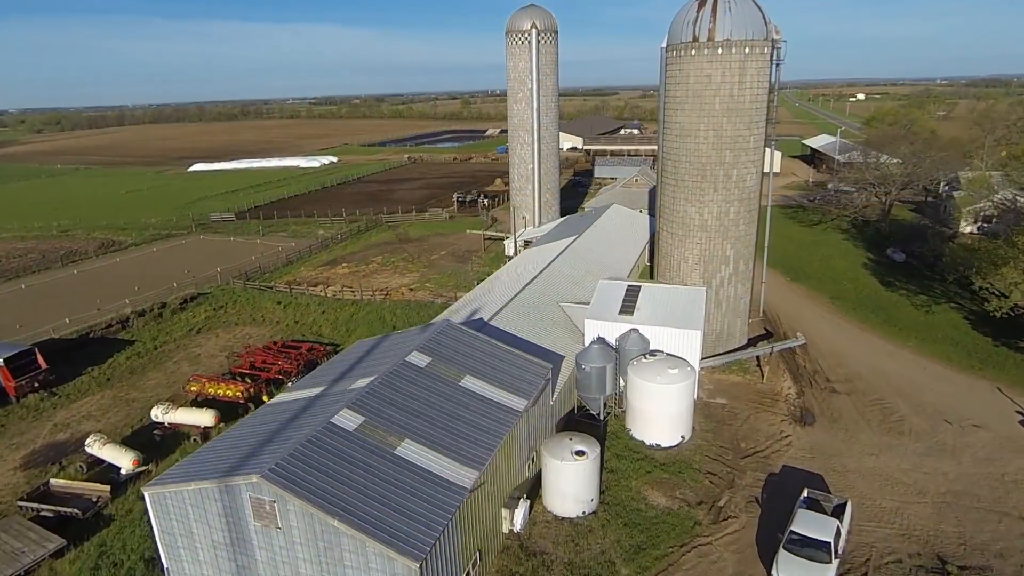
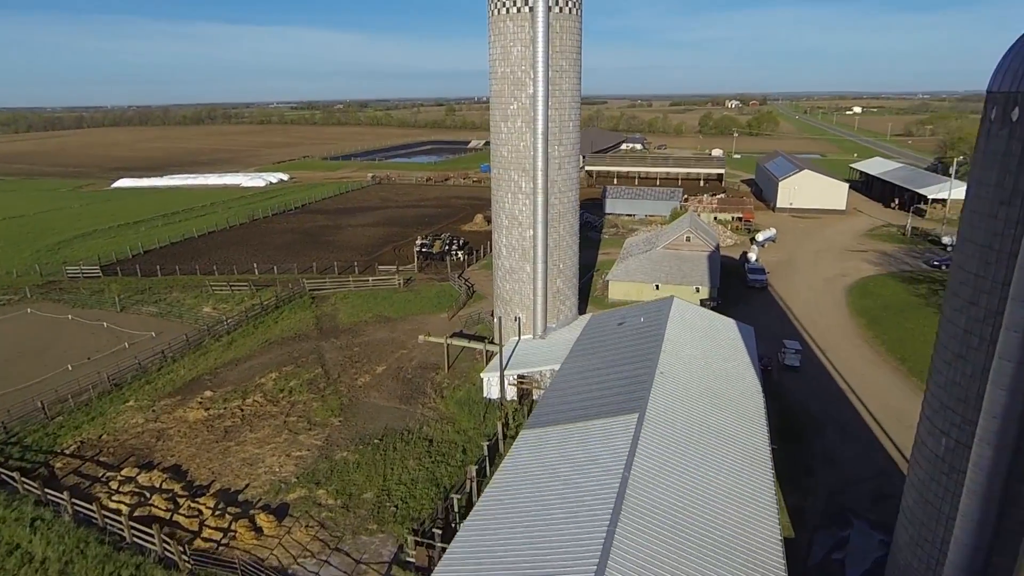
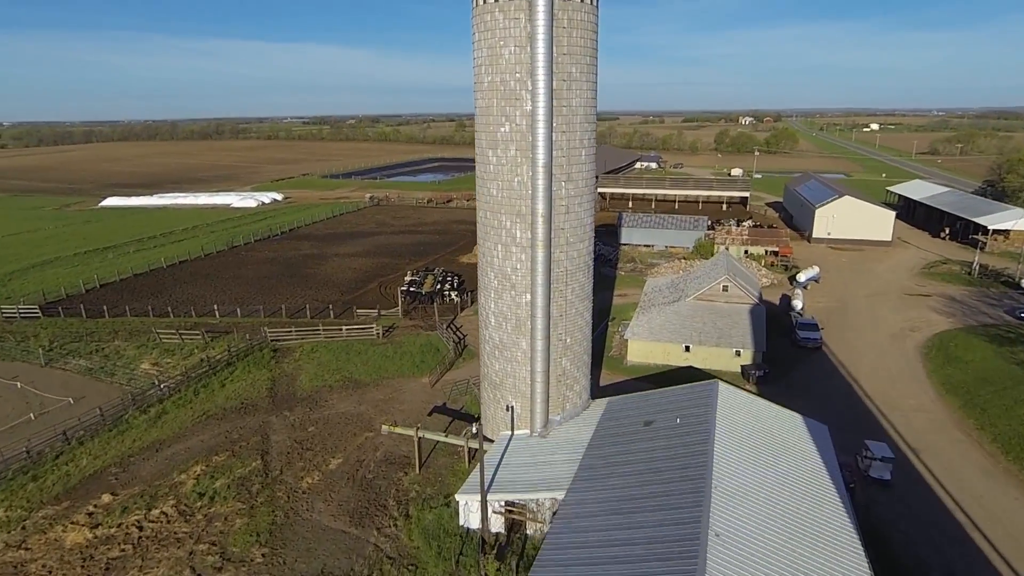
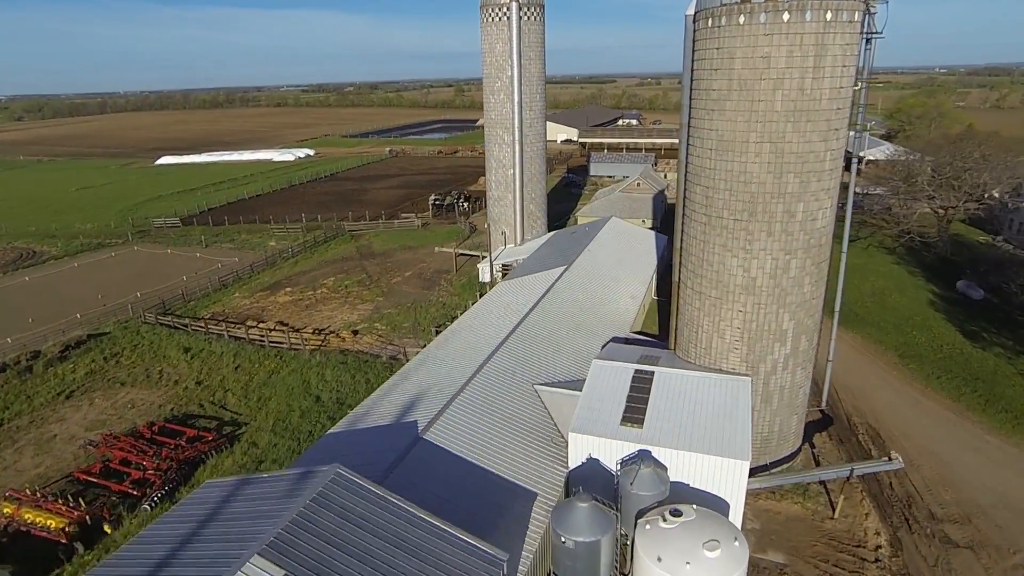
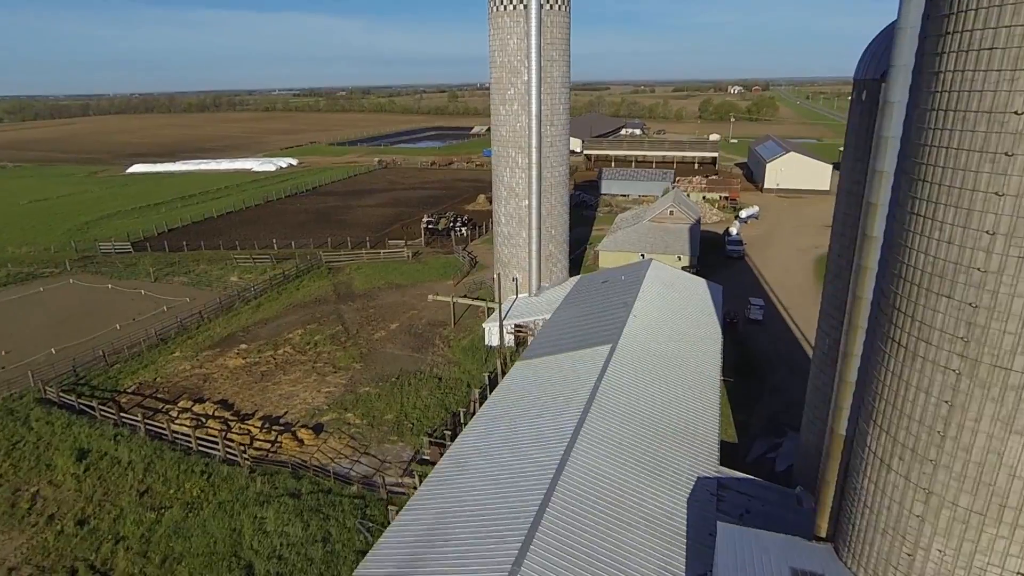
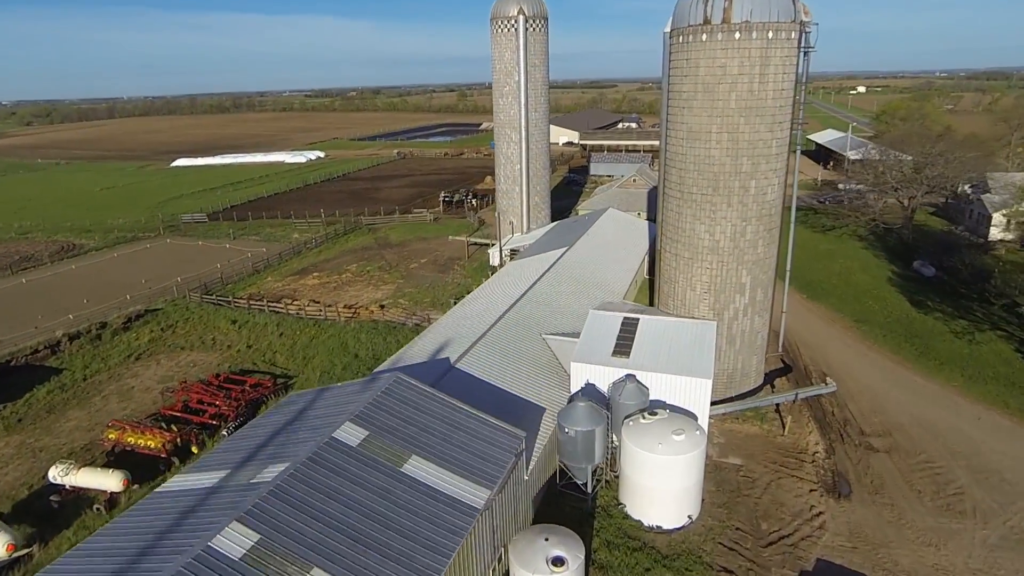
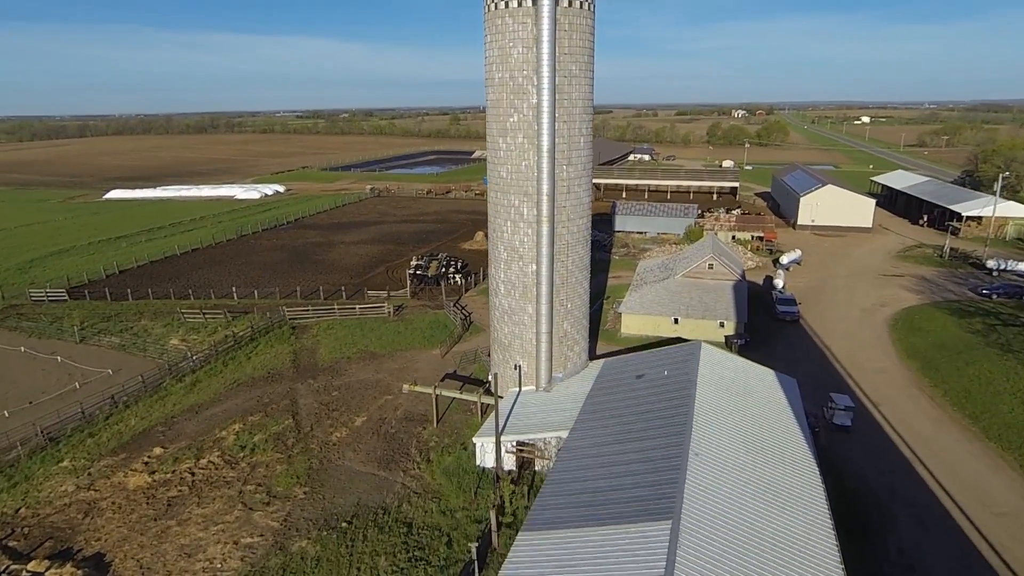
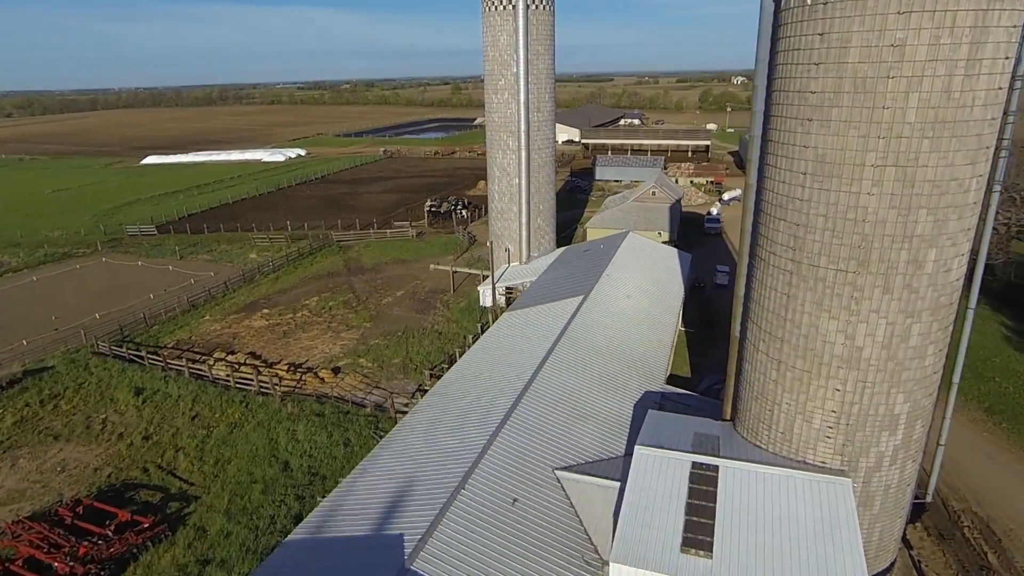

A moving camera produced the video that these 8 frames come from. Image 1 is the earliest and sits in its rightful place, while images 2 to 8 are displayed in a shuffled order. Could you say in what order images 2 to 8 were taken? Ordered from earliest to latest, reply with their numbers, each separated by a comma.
6, 4, 8, 5, 2, 7, 3
